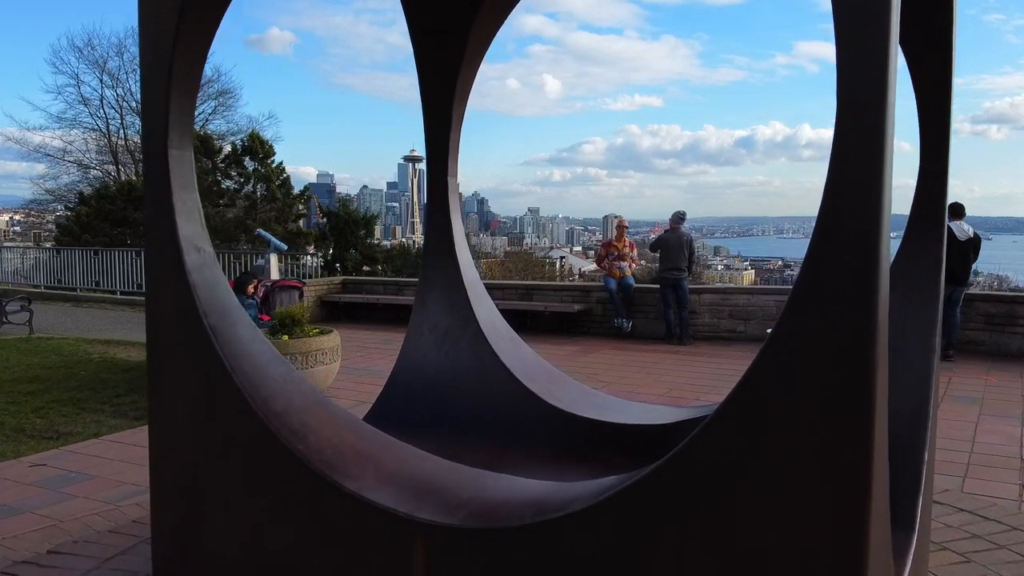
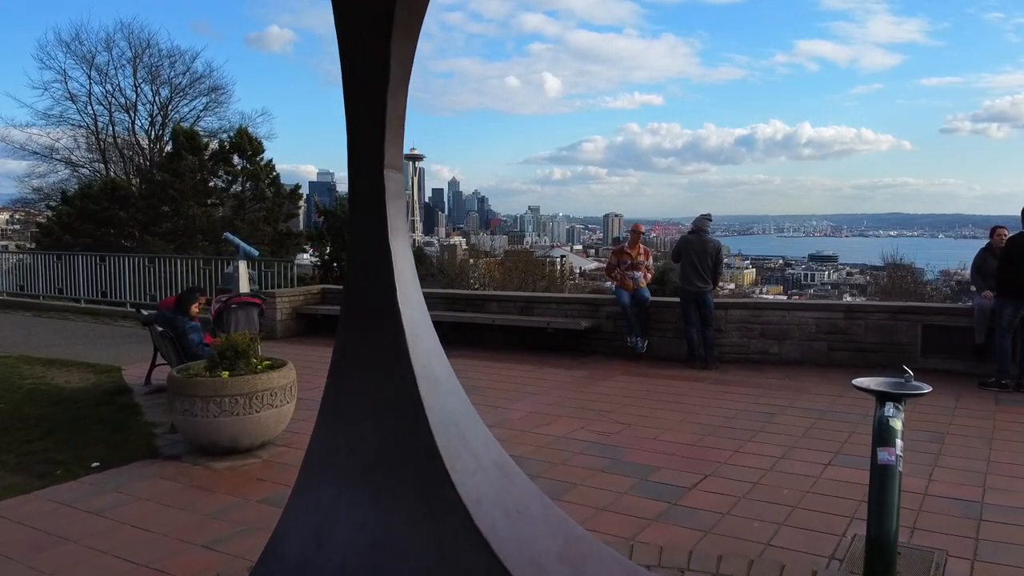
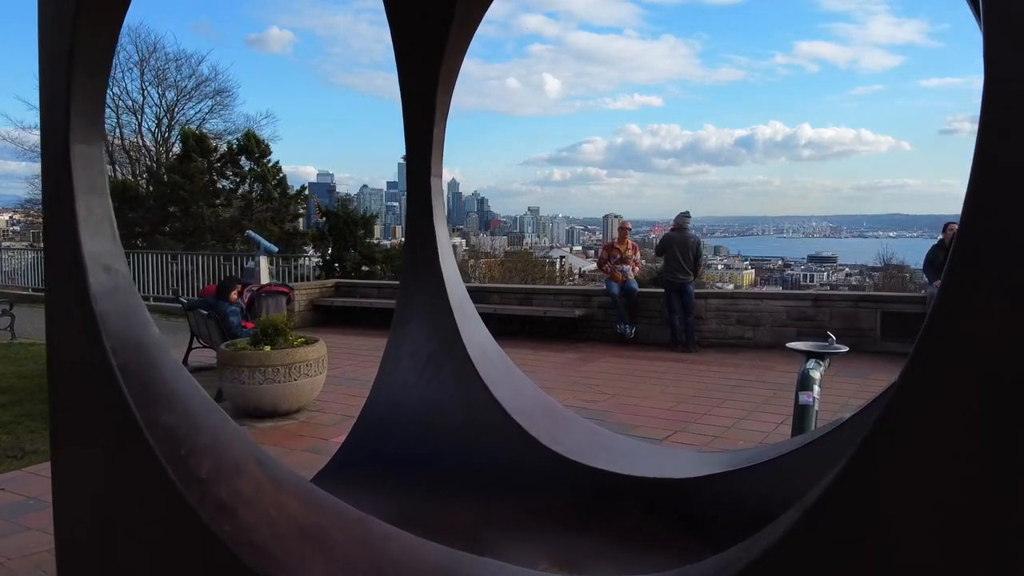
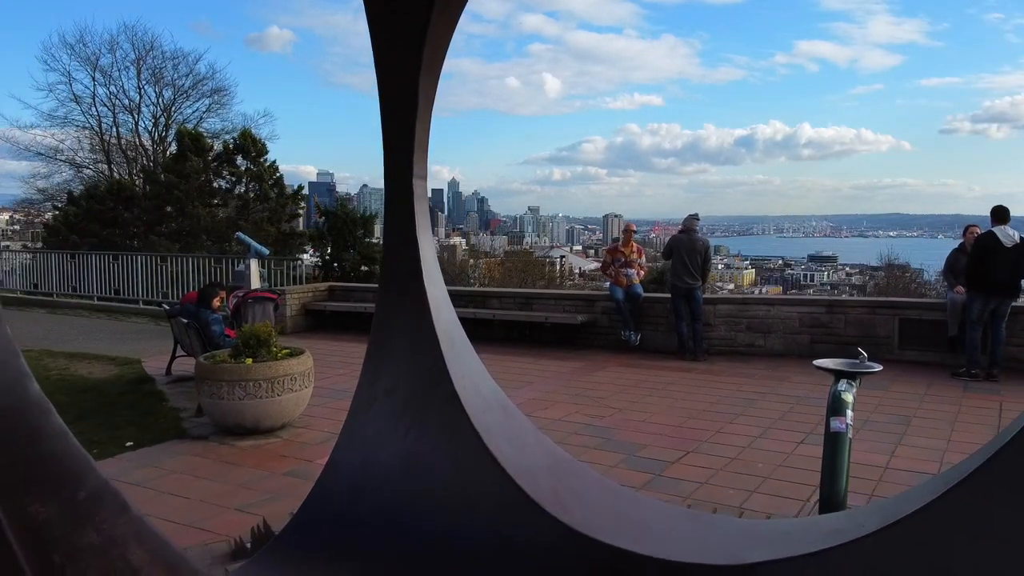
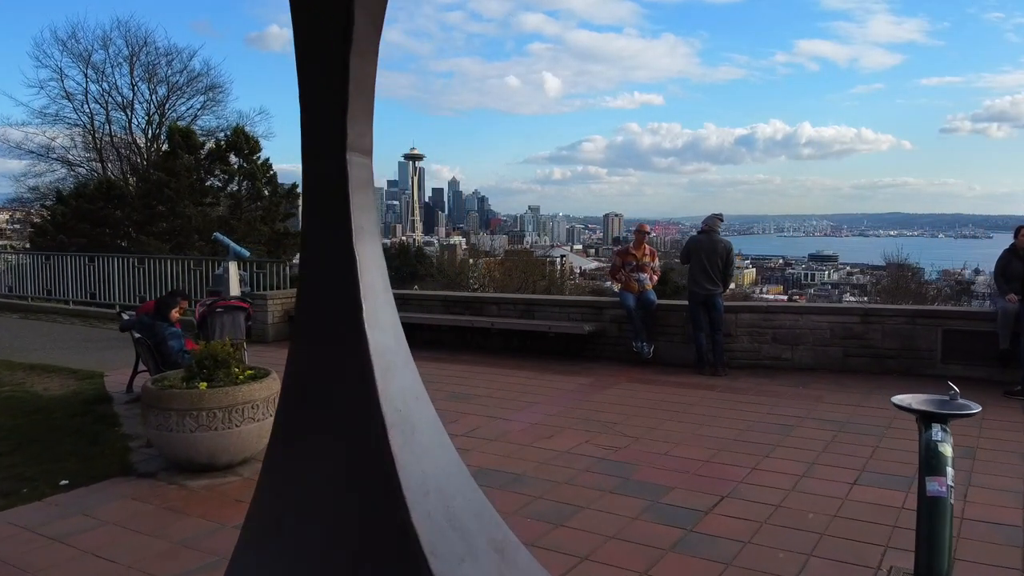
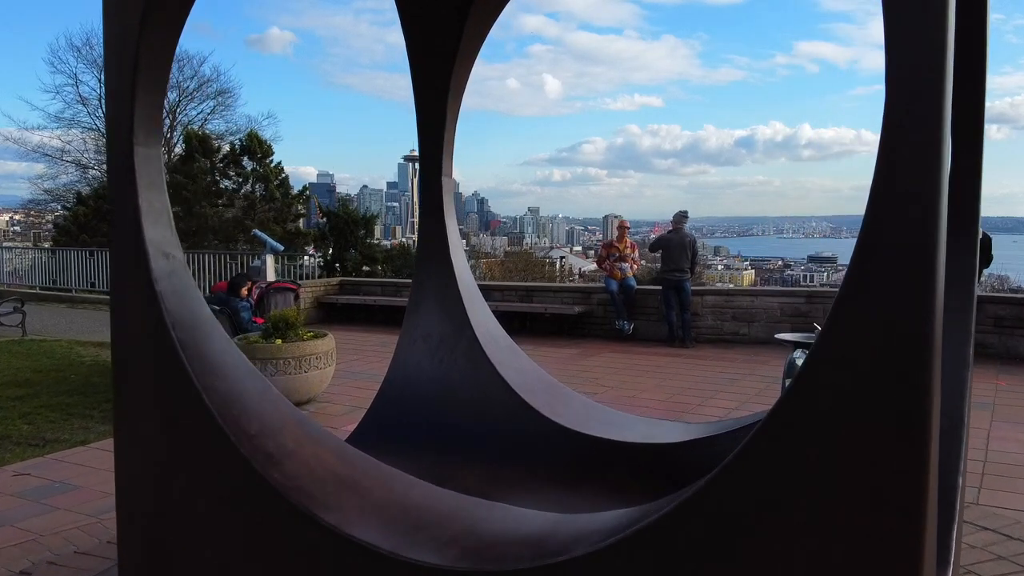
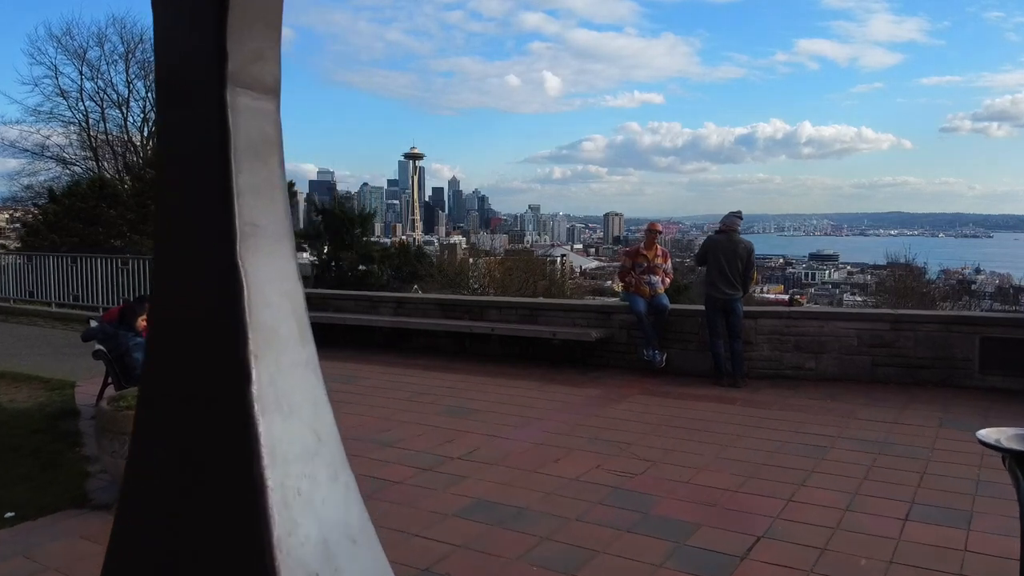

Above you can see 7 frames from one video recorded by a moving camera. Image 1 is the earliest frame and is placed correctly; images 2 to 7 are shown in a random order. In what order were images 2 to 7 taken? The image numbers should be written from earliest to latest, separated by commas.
6, 3, 4, 2, 5, 7
